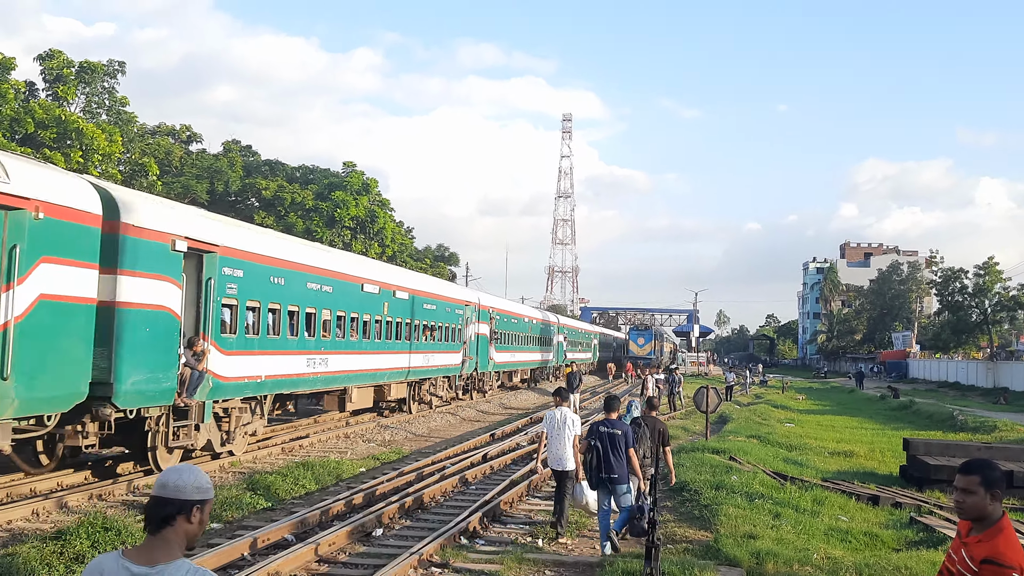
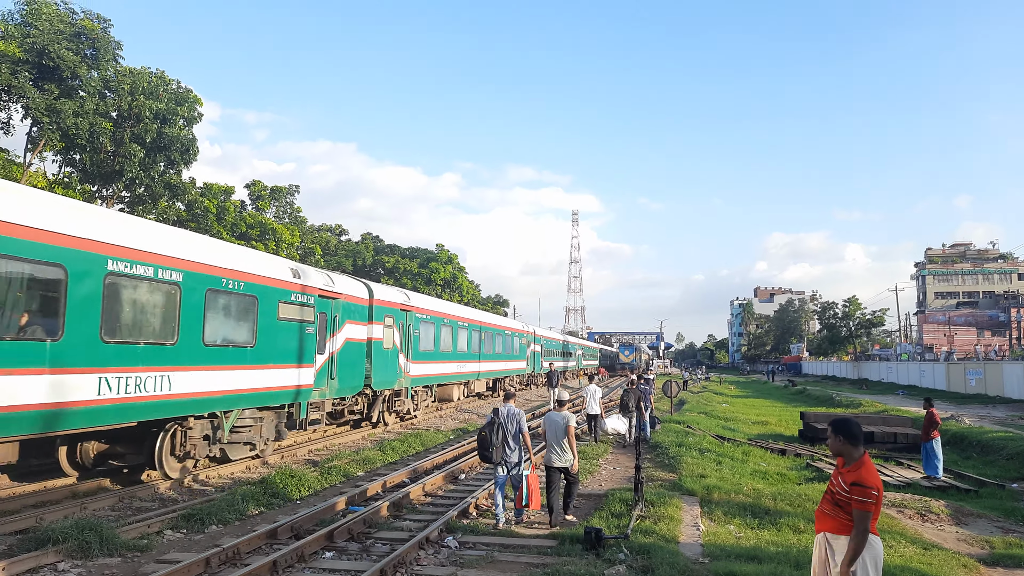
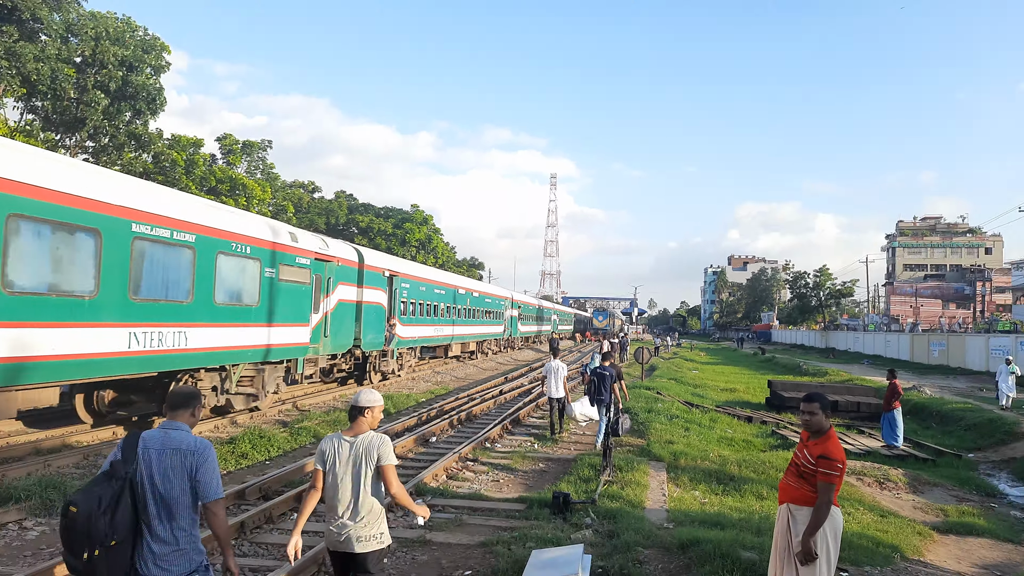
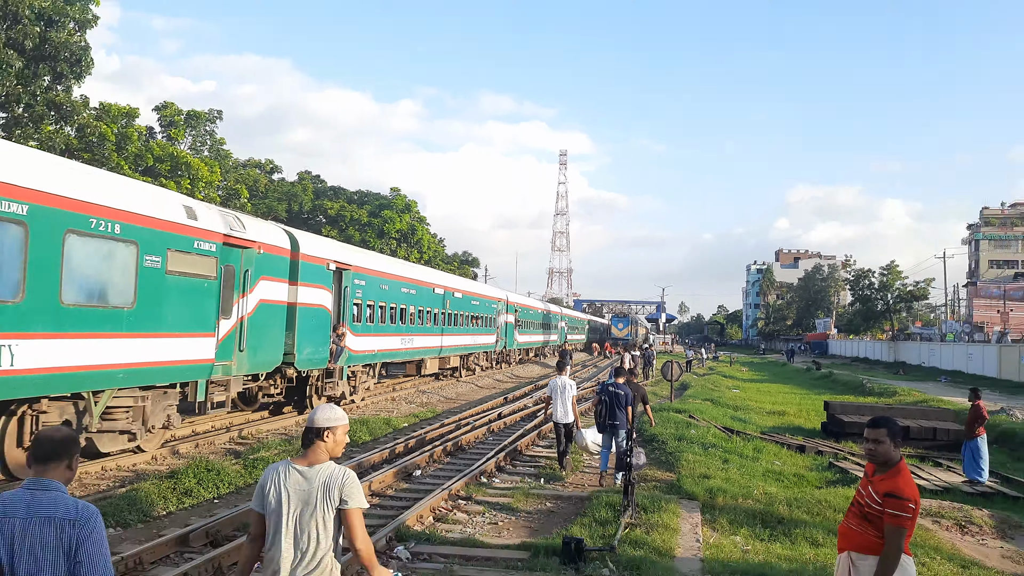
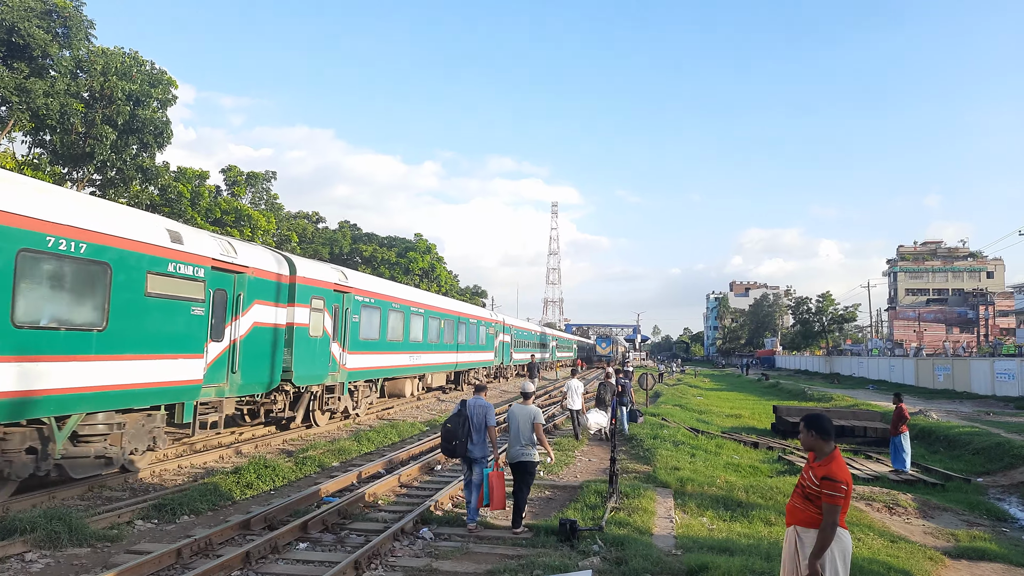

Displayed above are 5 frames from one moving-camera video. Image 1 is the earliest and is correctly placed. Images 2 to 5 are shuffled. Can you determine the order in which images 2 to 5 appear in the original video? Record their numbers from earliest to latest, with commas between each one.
4, 3, 5, 2
